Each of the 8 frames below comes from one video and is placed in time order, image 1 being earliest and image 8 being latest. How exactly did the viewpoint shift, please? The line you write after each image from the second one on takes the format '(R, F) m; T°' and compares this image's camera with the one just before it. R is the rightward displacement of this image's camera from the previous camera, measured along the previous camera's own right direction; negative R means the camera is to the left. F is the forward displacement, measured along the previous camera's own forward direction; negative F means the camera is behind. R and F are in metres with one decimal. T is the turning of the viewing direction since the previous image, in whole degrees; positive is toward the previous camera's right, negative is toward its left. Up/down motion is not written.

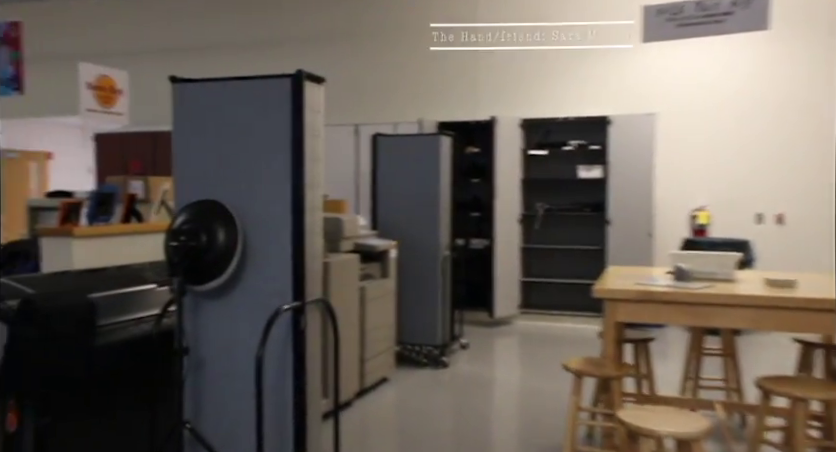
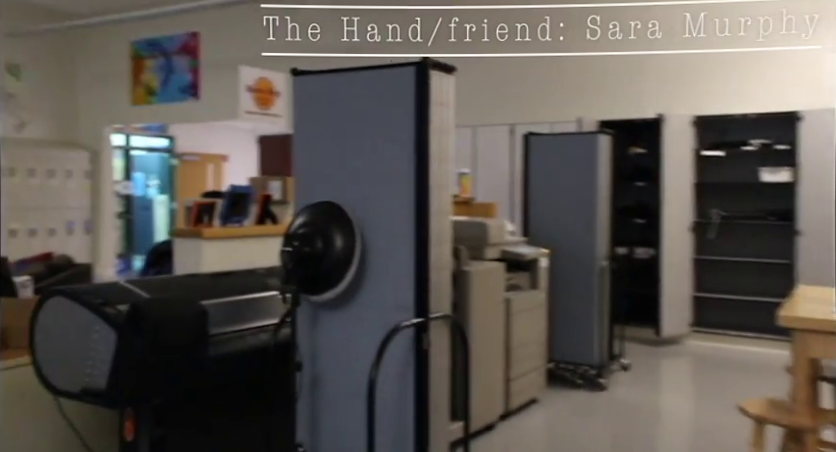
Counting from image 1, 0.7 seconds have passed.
(+0.1, +0.3) m; -12°
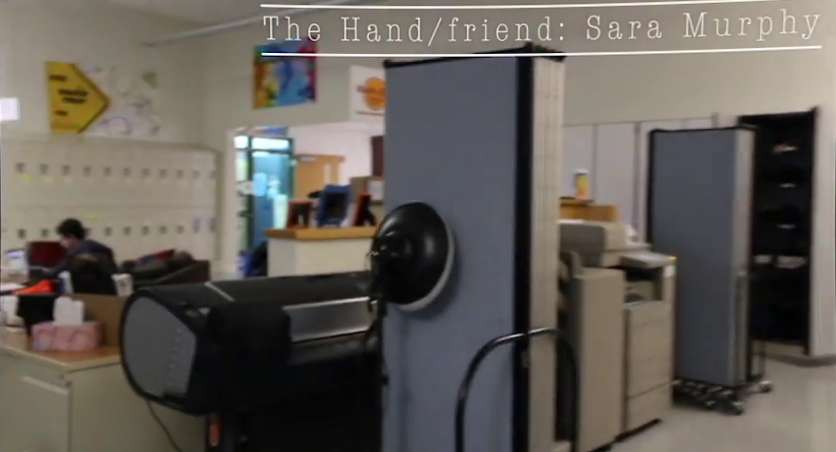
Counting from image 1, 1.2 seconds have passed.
(+0.1, +0.3) m; -9°
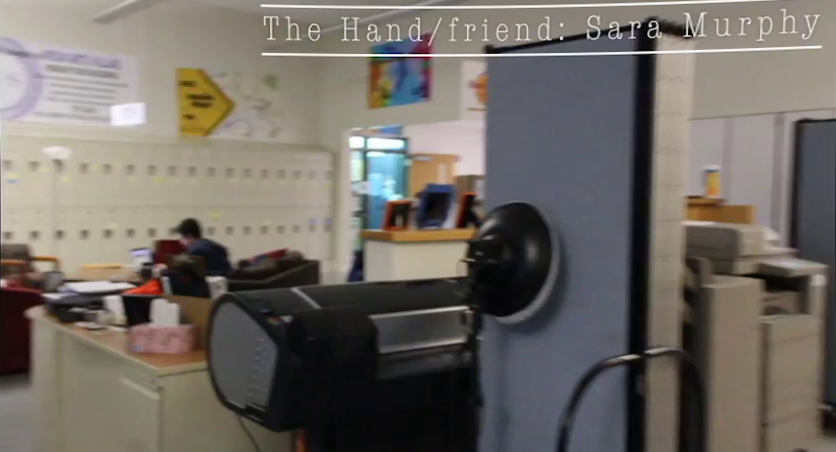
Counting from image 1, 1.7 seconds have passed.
(+0.1, +0.2) m; -9°
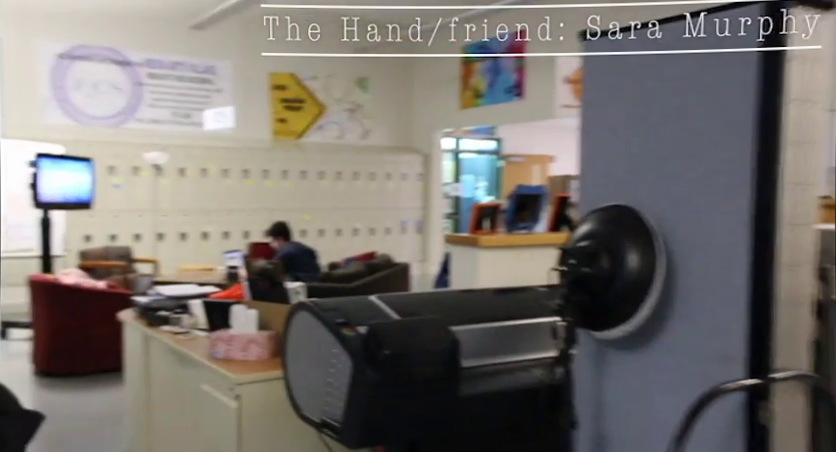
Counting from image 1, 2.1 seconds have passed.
(0.0, +0.2) m; -7°
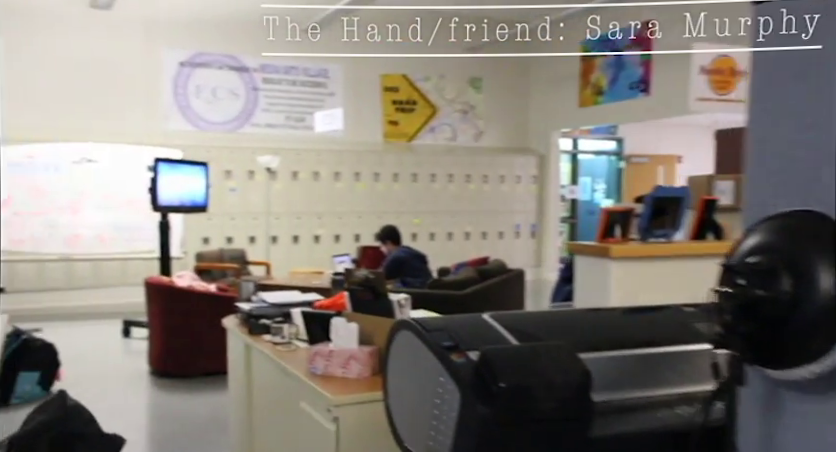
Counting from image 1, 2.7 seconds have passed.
(0.0, +0.3) m; -8°
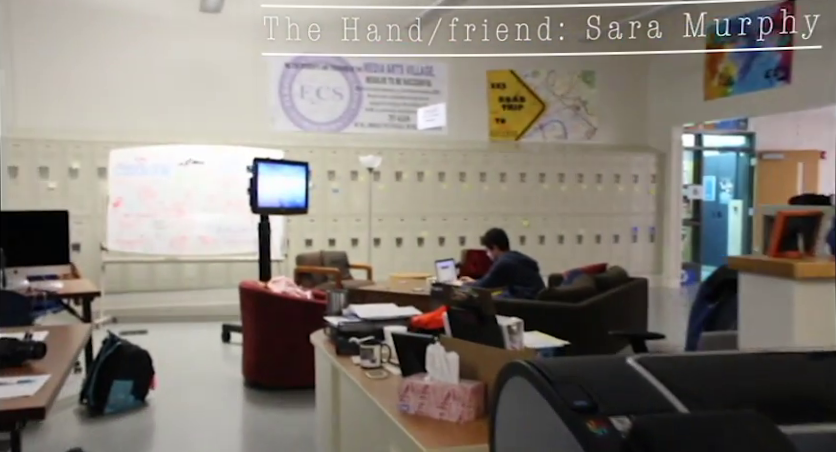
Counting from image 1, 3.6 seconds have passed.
(0.0, +0.5) m; -8°
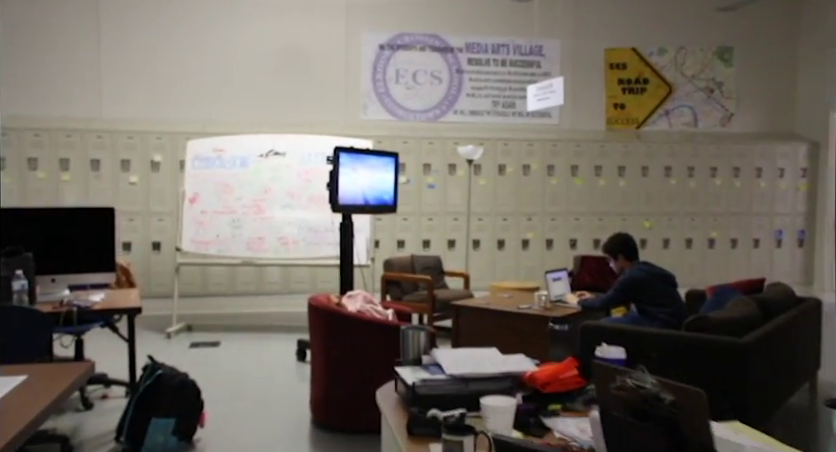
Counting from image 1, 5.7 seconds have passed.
(0.0, +1.1) m; -7°
